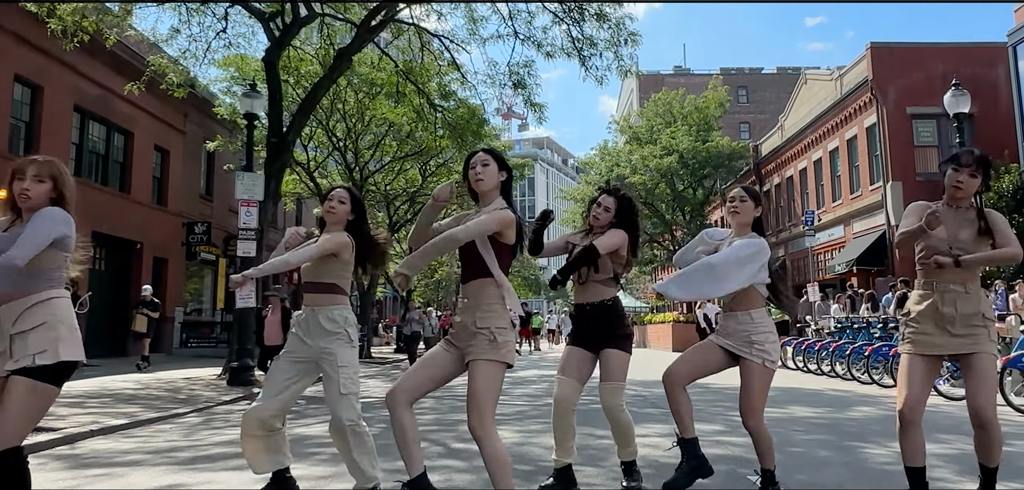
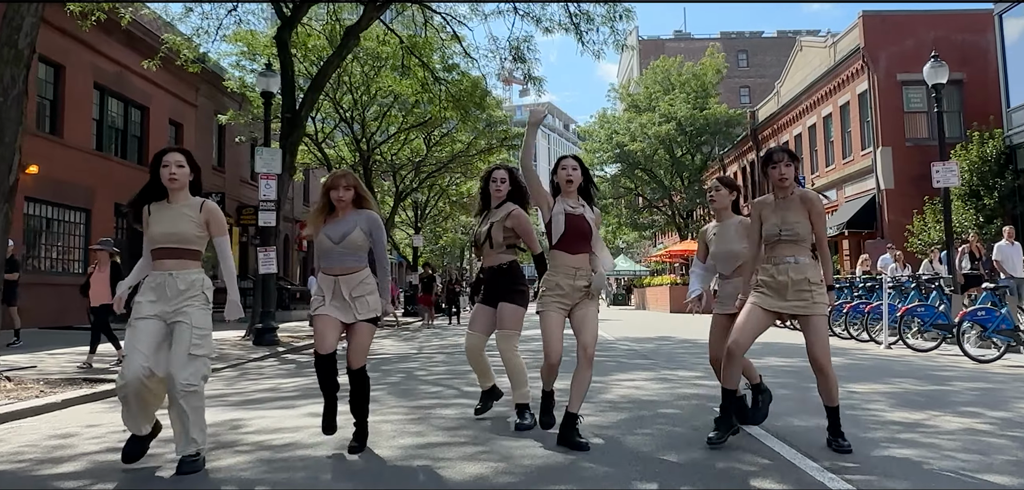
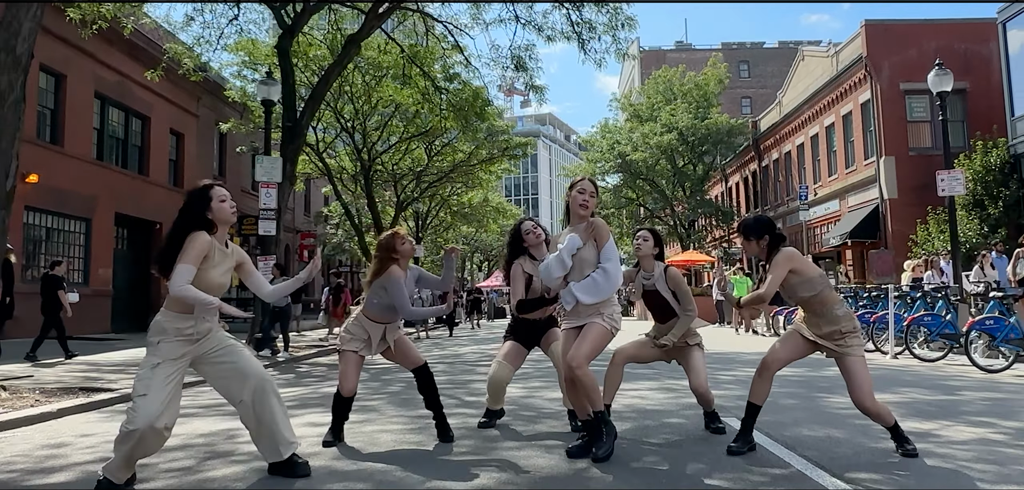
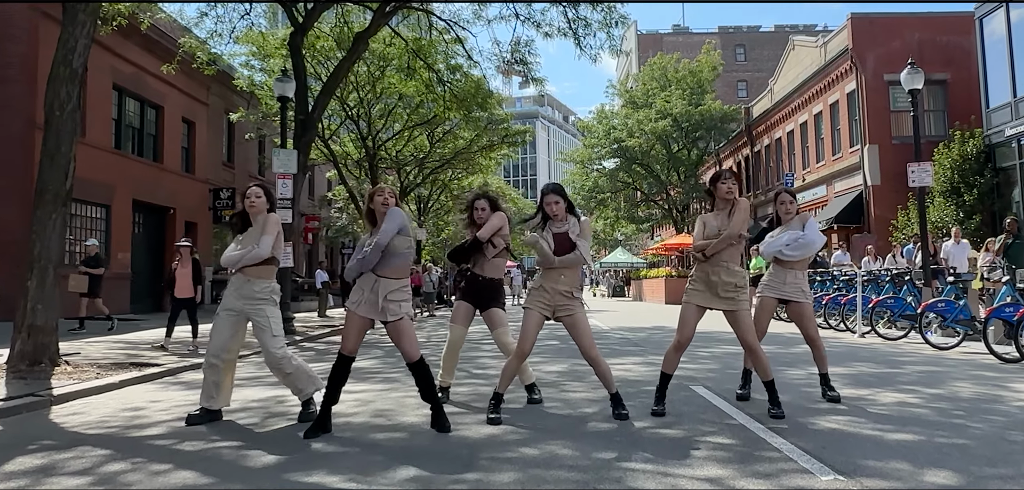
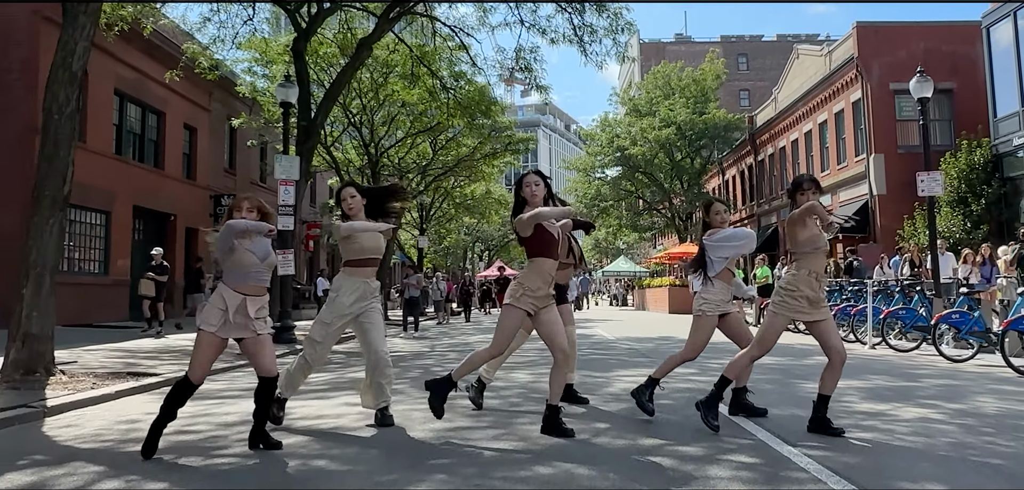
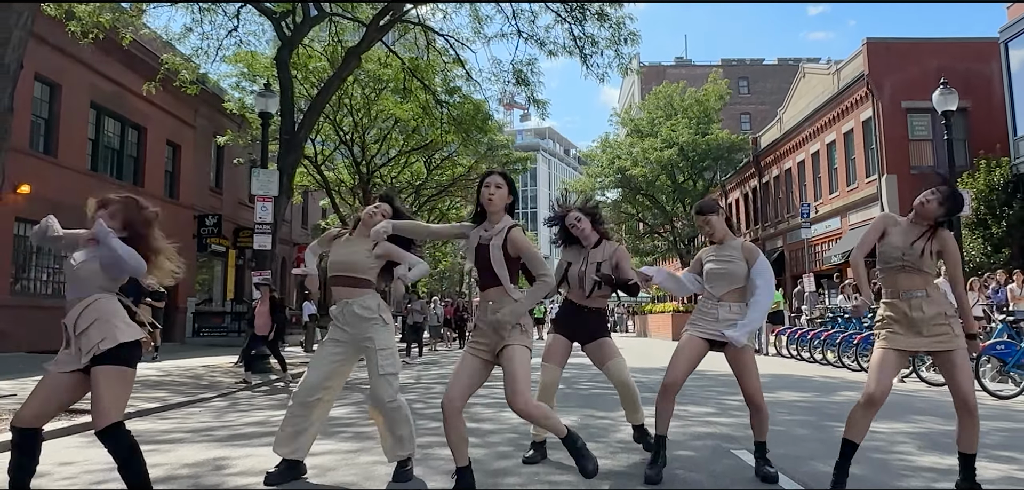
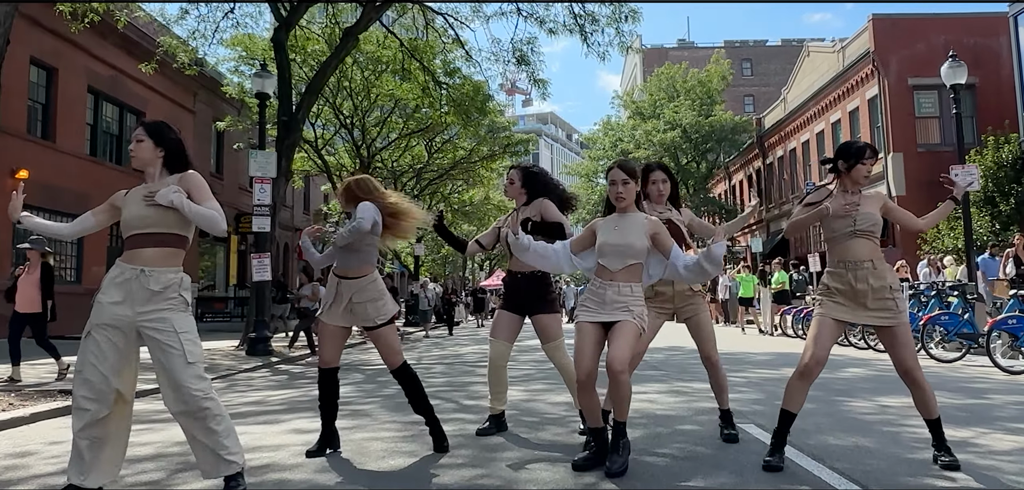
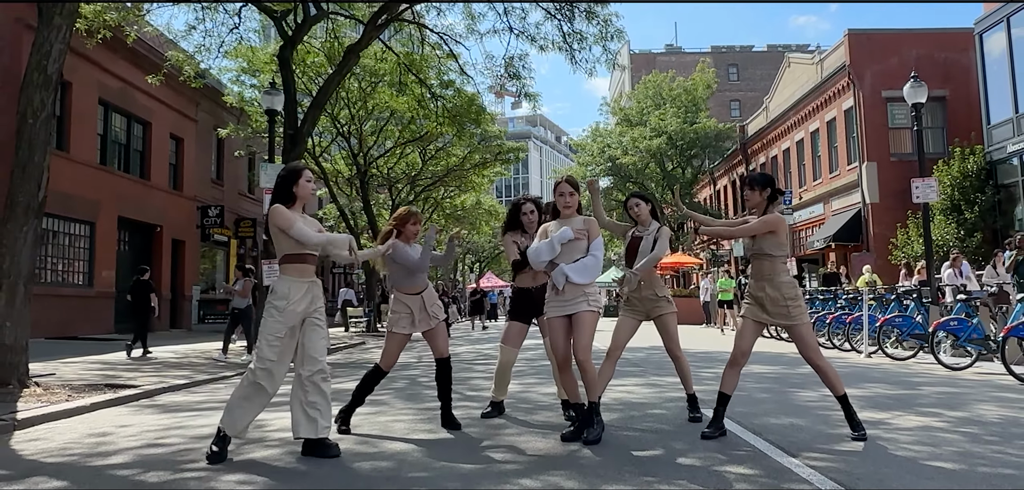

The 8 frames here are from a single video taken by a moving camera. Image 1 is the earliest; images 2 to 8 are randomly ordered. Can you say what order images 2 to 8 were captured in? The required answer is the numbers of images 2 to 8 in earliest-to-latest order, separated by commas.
6, 5, 4, 2, 7, 3, 8
